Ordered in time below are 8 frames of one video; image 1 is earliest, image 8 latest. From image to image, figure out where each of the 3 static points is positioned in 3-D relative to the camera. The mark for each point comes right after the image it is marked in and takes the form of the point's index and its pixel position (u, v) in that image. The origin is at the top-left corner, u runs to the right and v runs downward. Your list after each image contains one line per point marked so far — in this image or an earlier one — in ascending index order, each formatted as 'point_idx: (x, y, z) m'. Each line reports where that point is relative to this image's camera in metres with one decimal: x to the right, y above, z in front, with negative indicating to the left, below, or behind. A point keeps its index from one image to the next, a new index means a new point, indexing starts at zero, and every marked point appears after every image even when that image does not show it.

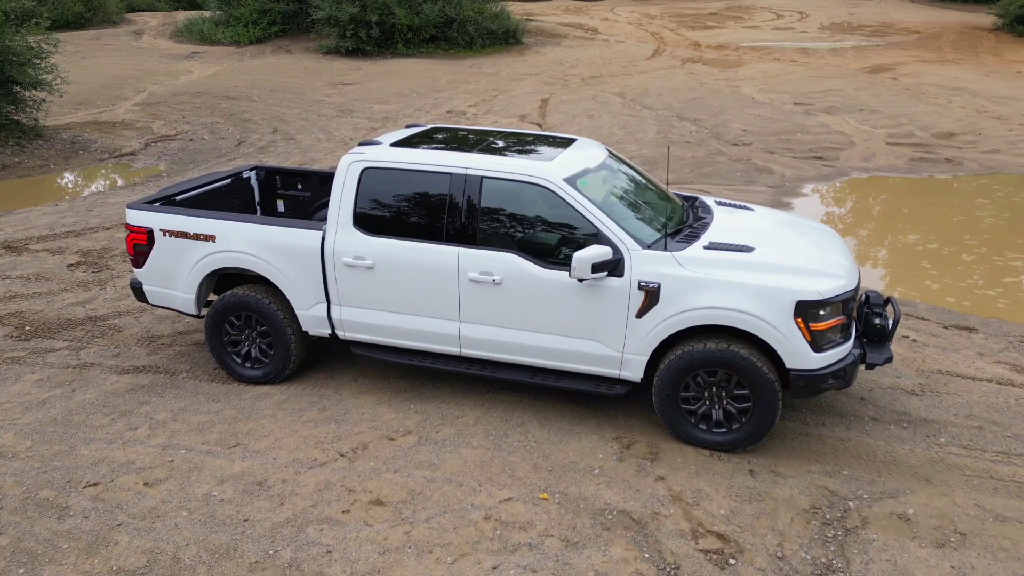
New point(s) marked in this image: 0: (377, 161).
0: (-0.9, +0.9, +5.1) m
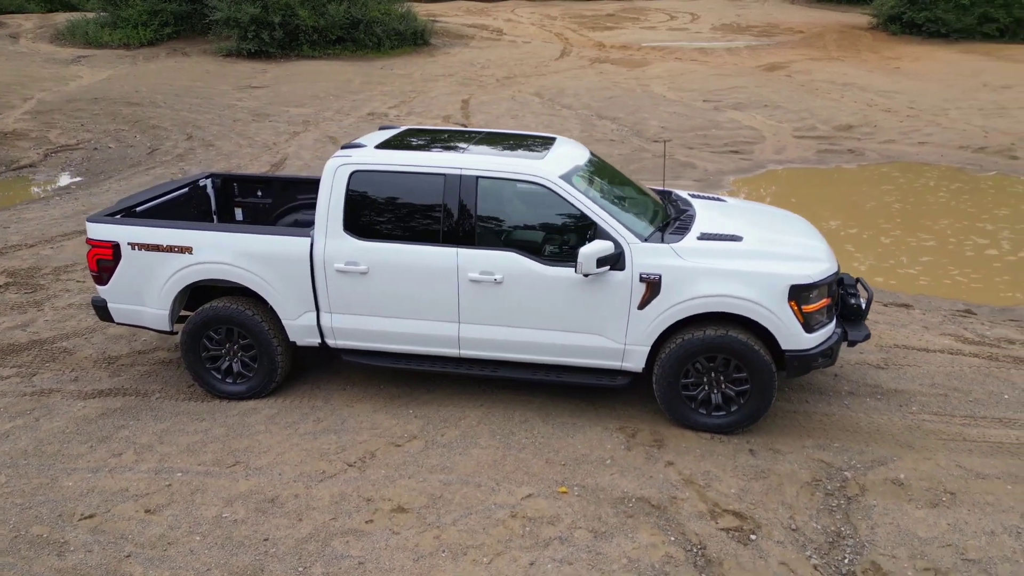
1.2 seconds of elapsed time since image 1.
0: (-1.0, +0.8, +5.0) m
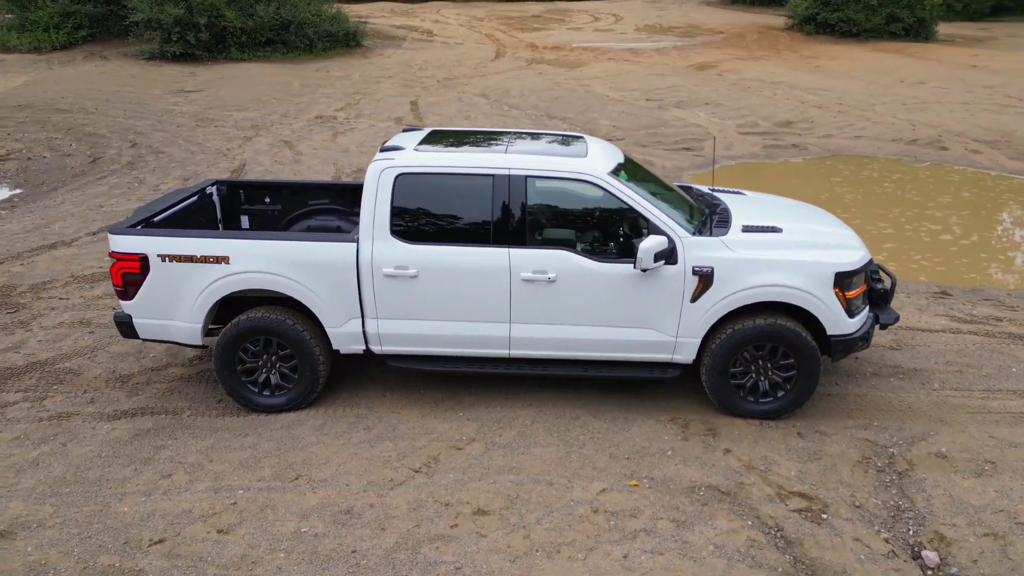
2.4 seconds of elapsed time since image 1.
0: (-0.7, +0.8, +4.9) m
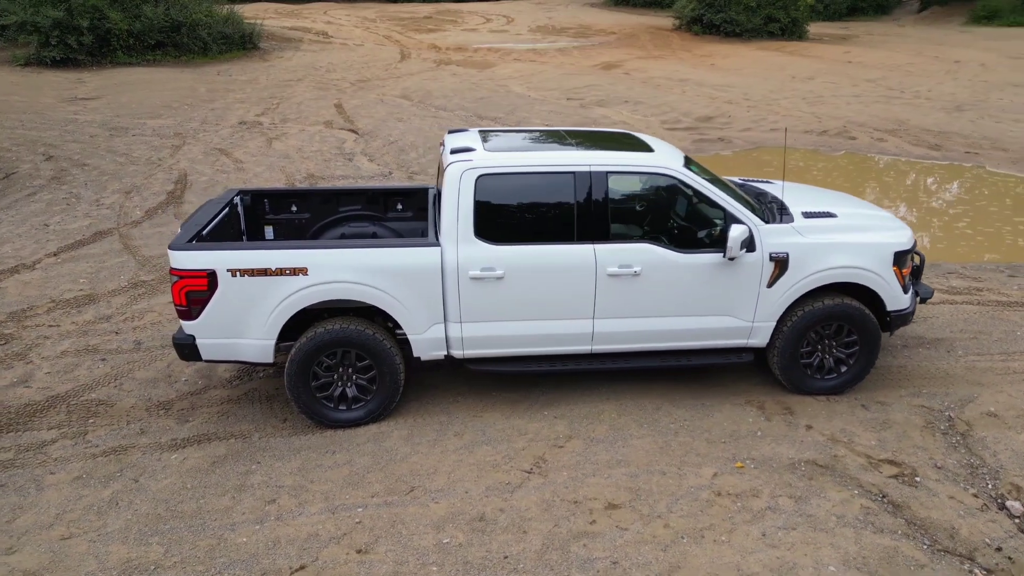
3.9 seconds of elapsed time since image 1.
0: (-0.1, +0.8, +4.9) m
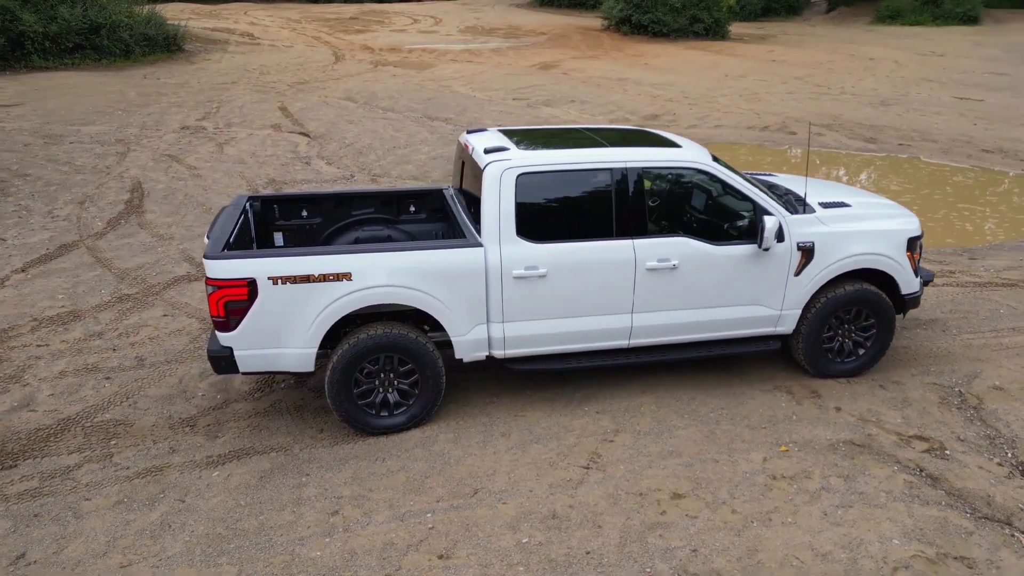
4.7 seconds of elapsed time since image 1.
0: (+0.1, +0.8, +4.9) m
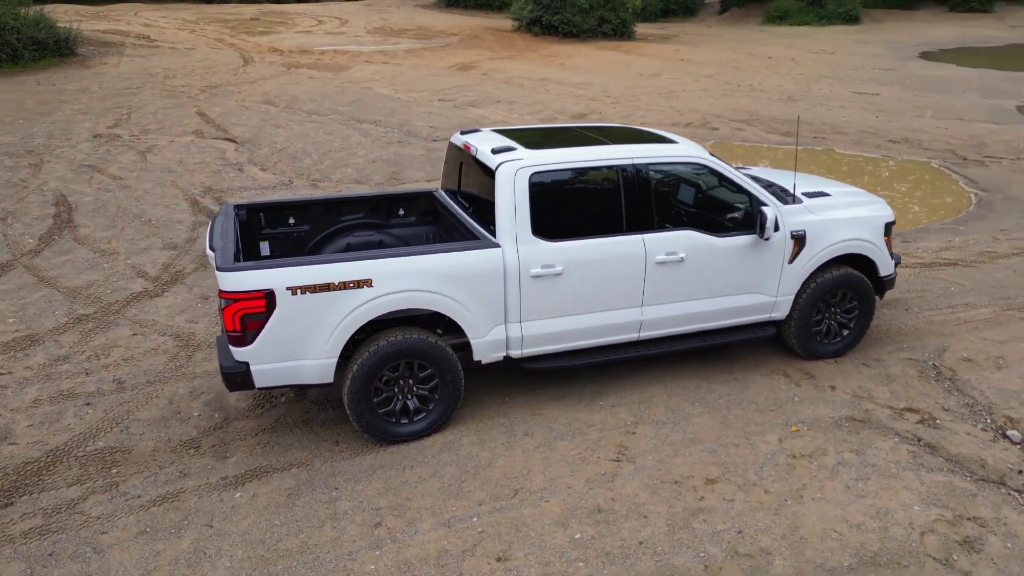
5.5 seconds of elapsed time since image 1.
0: (+0.2, +0.8, +4.9) m
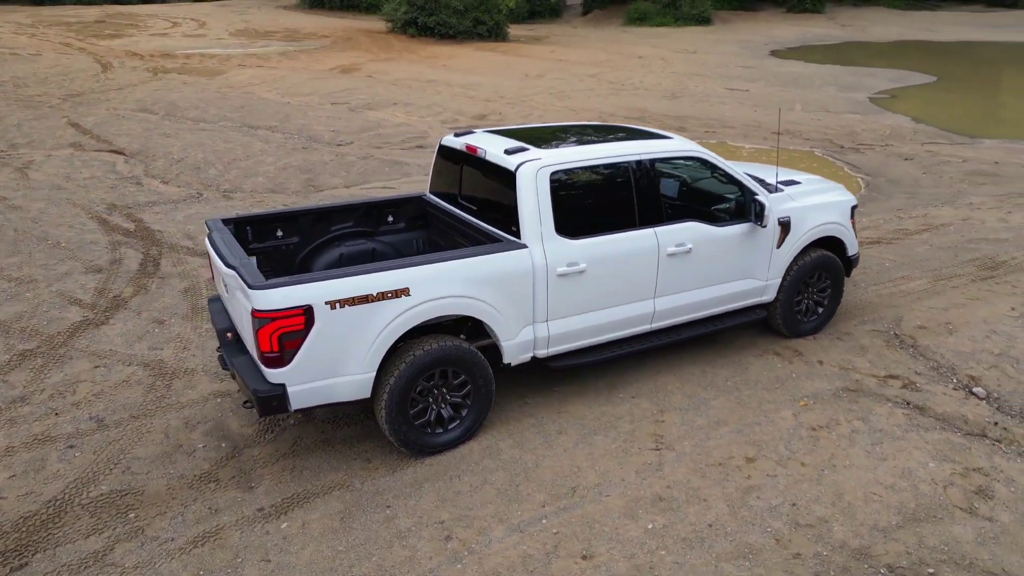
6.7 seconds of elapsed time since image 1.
0: (+0.3, +0.8, +4.9) m
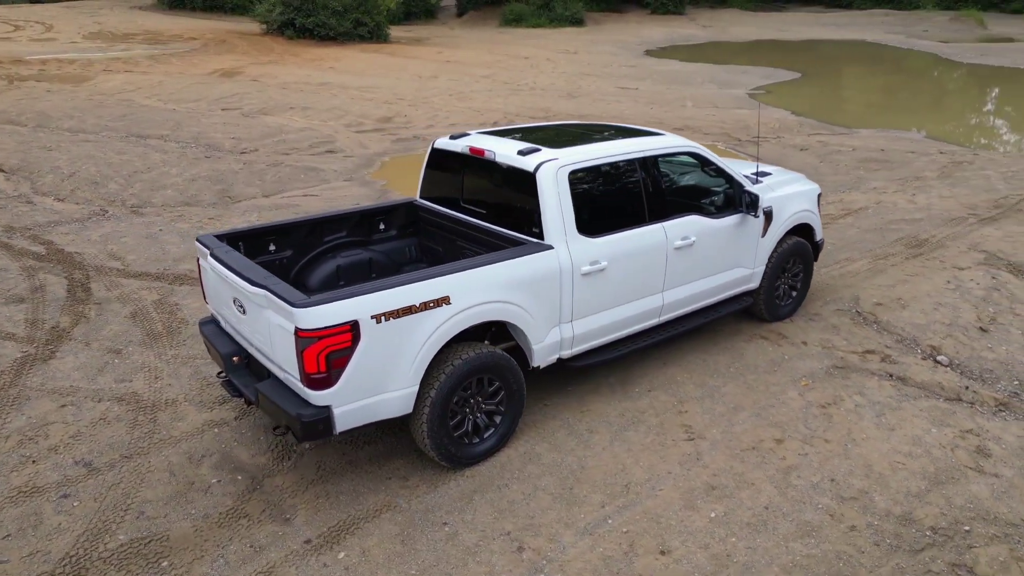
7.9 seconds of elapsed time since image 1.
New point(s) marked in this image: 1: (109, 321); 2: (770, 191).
0: (+0.4, +0.8, +4.9) m
1: (-3.8, -0.3, +7.0) m
2: (+2.2, +0.8, +6.1) m
